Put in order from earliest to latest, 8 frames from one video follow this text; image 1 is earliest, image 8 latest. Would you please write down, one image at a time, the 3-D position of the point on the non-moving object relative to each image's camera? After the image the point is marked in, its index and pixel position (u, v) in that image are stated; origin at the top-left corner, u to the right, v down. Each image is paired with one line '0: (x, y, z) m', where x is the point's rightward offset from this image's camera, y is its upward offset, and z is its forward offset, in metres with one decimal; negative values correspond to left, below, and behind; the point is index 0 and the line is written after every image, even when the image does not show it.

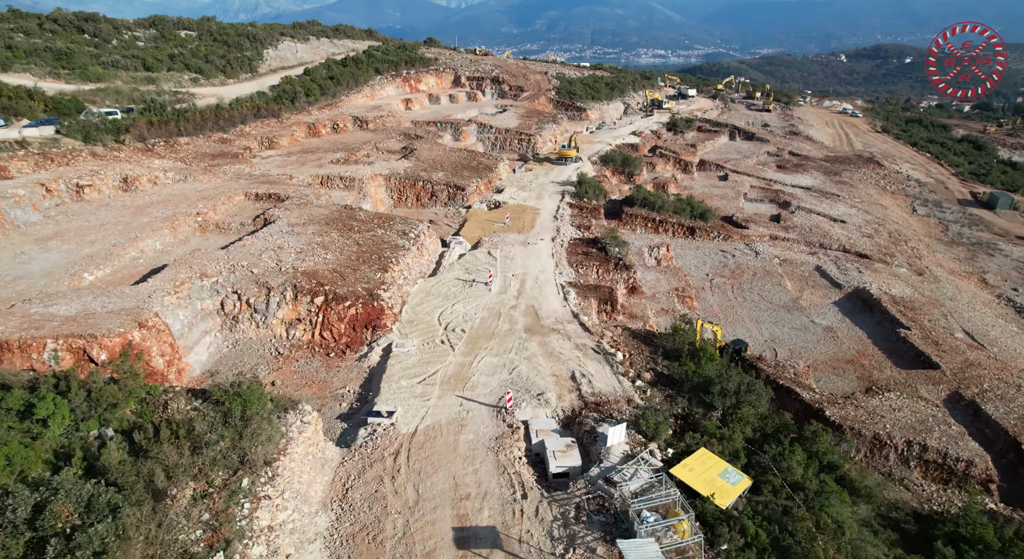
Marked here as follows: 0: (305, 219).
0: (-7.6, +2.2, +19.7) m
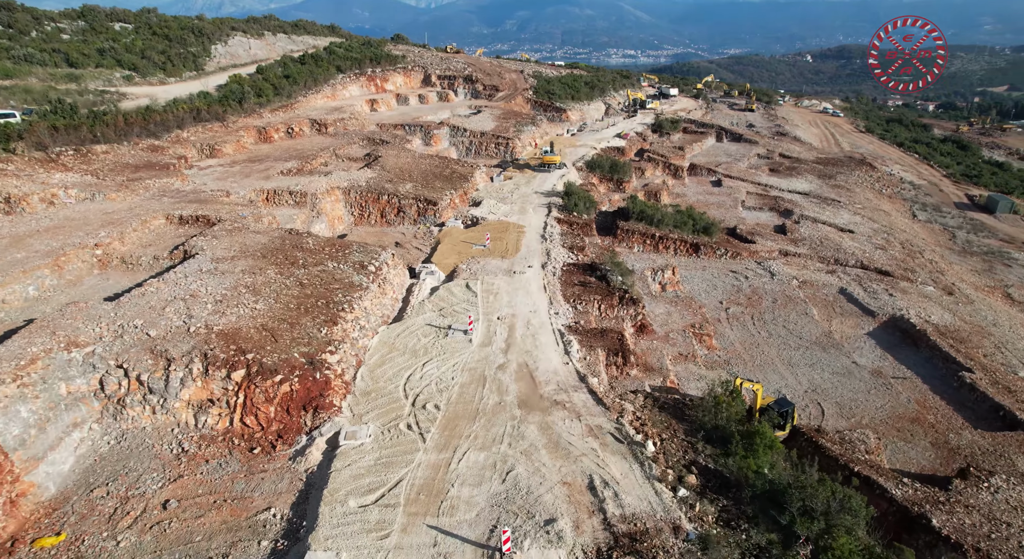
0: (-8.1, +0.9, +15.8) m
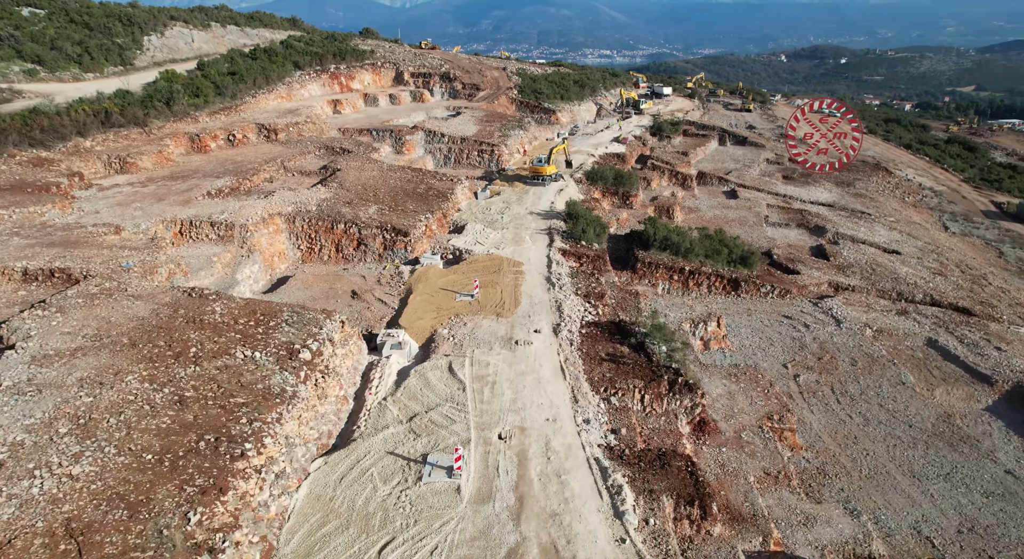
0: (-8.0, -1.0, +10.1) m
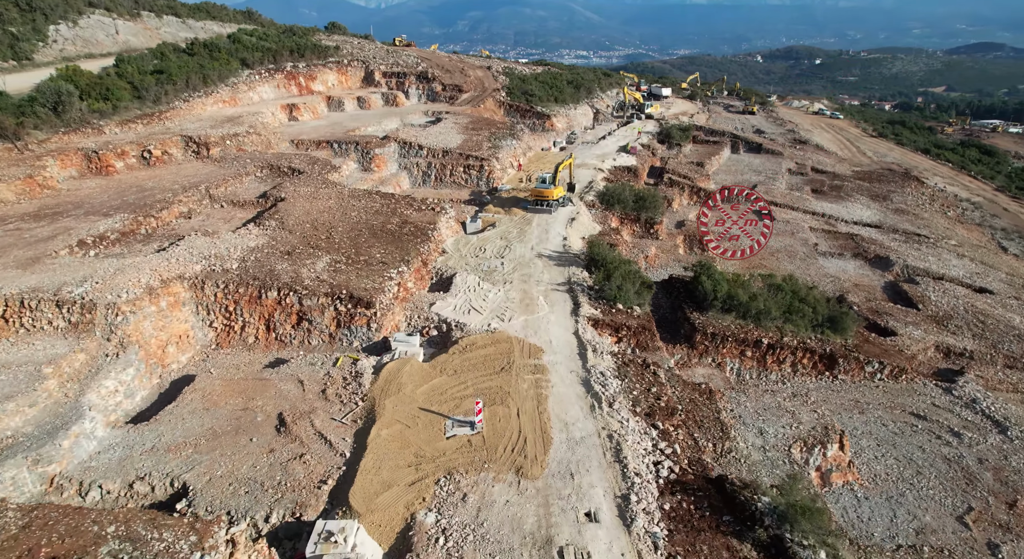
0: (-7.3, -3.2, +3.9) m
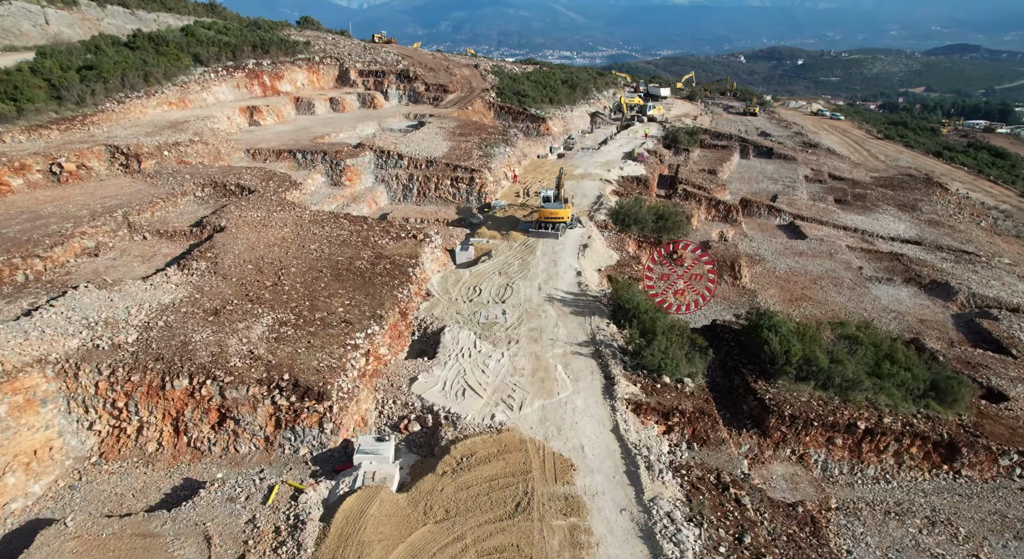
0: (-6.8, -4.6, -0.2) m
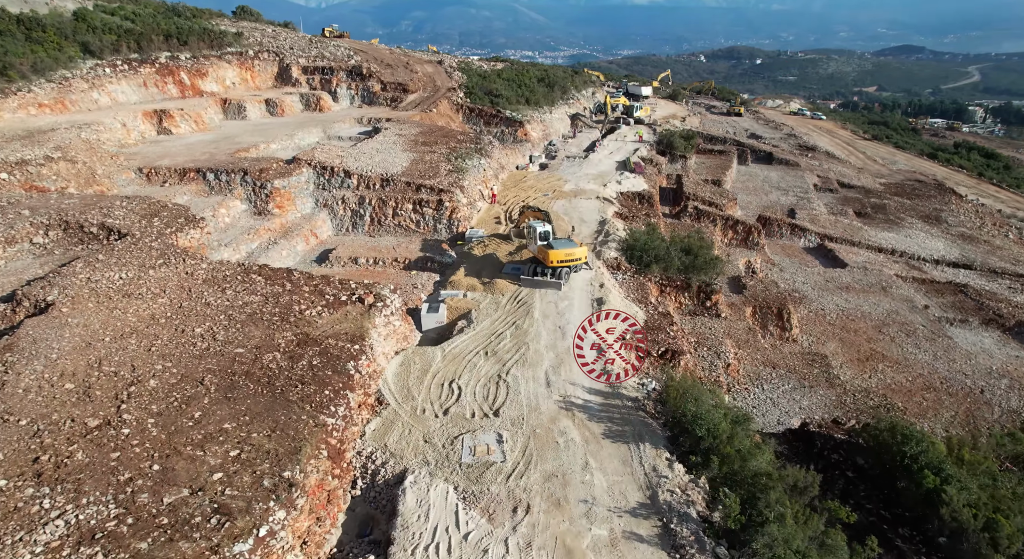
0: (-5.9, -6.5, -5.7) m
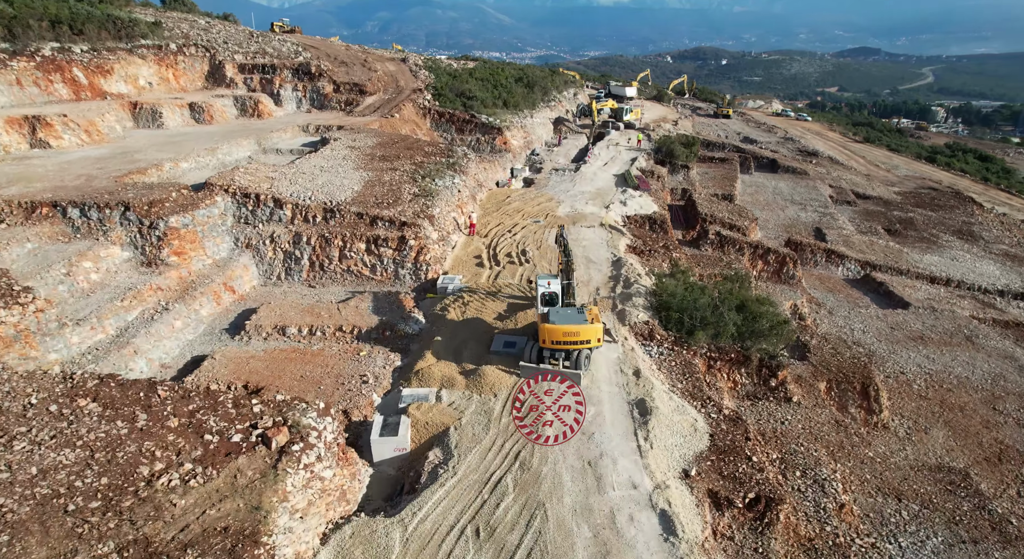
0: (-4.8, -8.2, -10.6) m
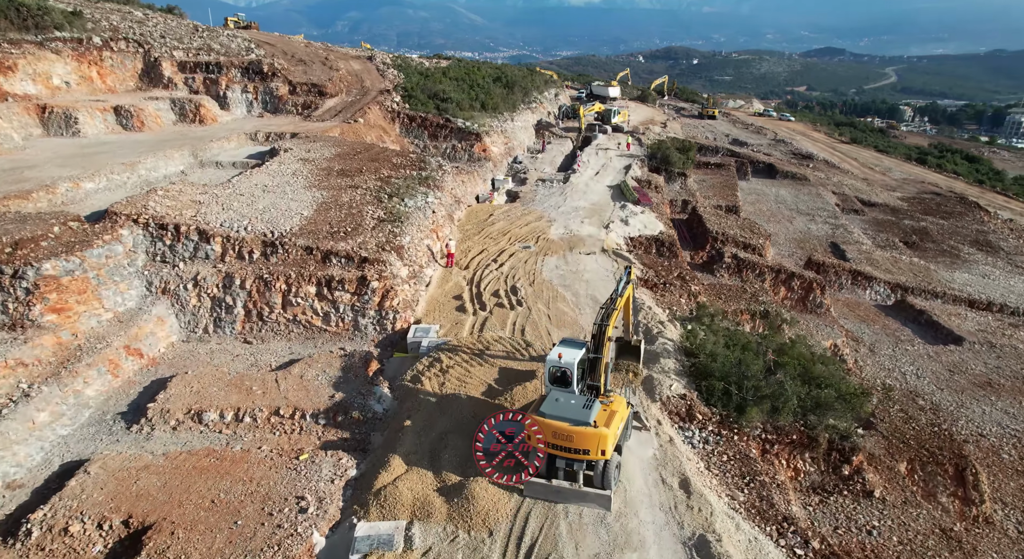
0: (-3.7, -9.4, -13.7) m
